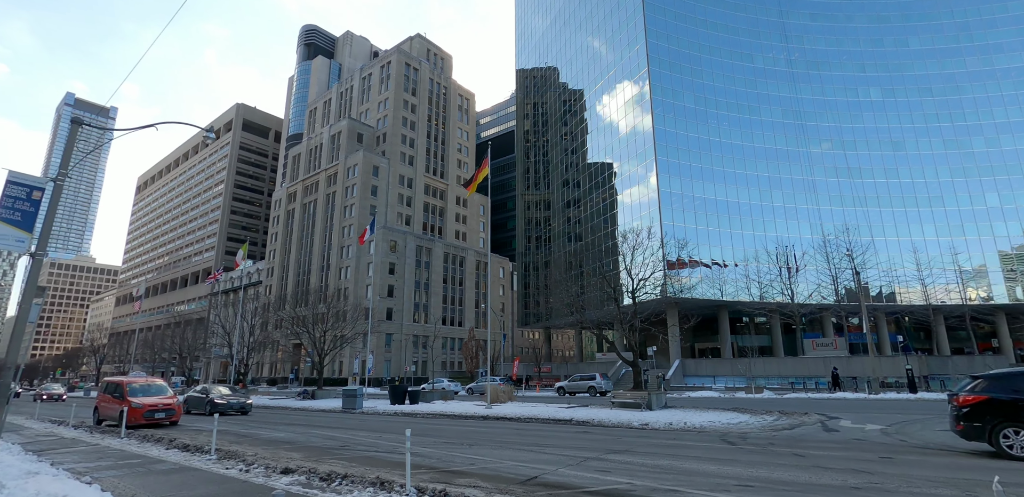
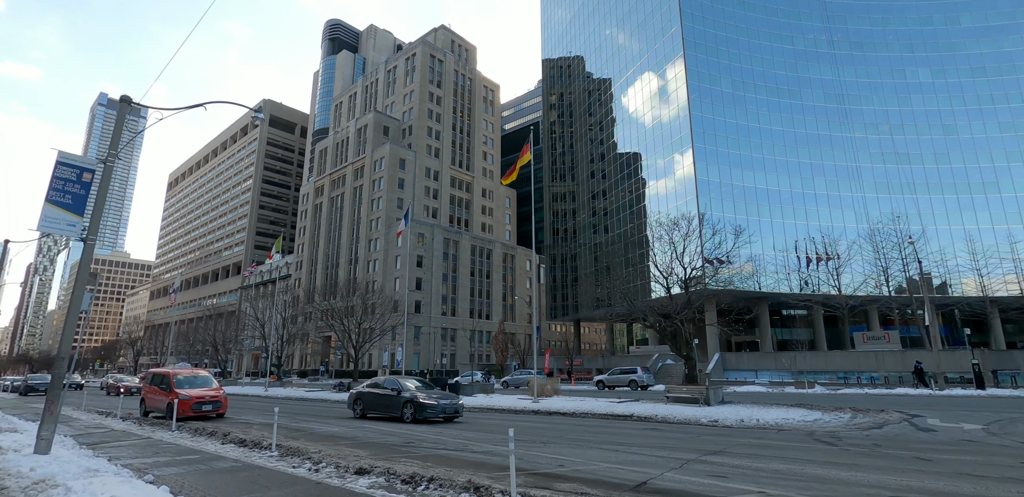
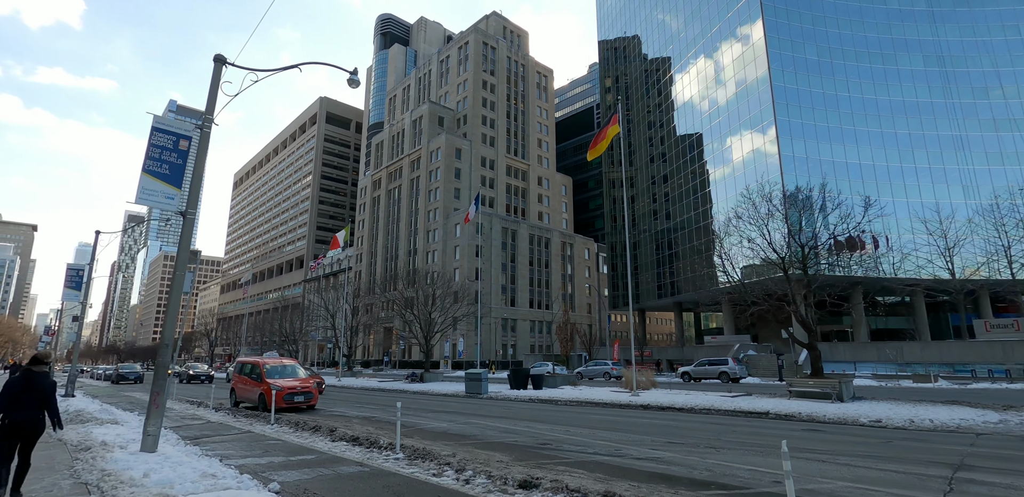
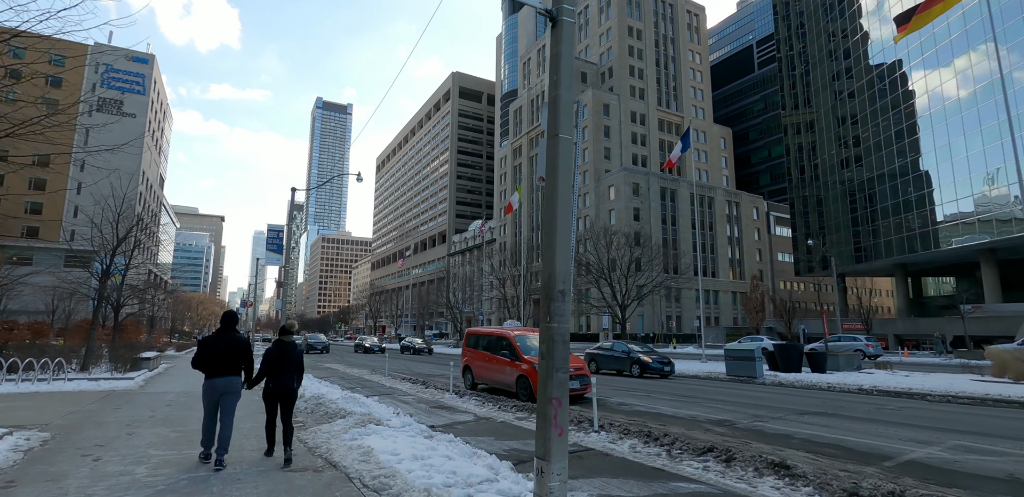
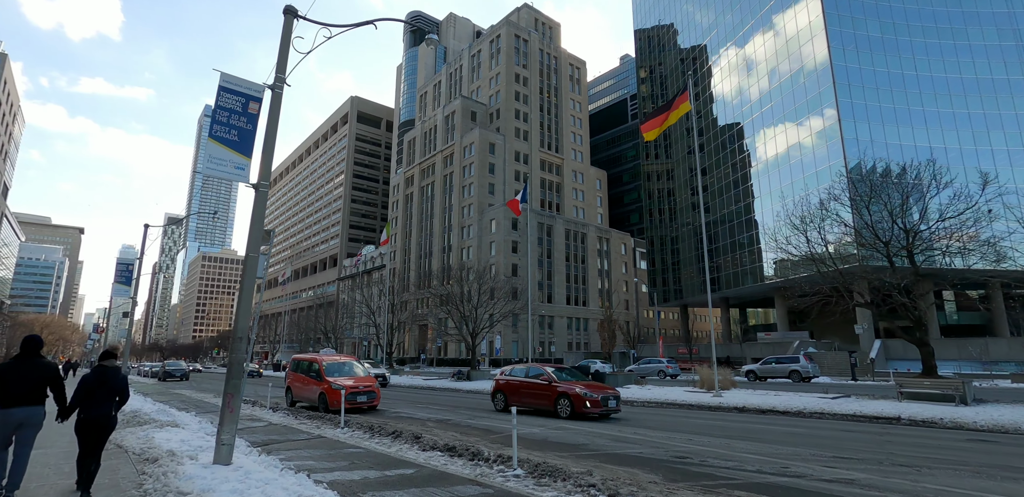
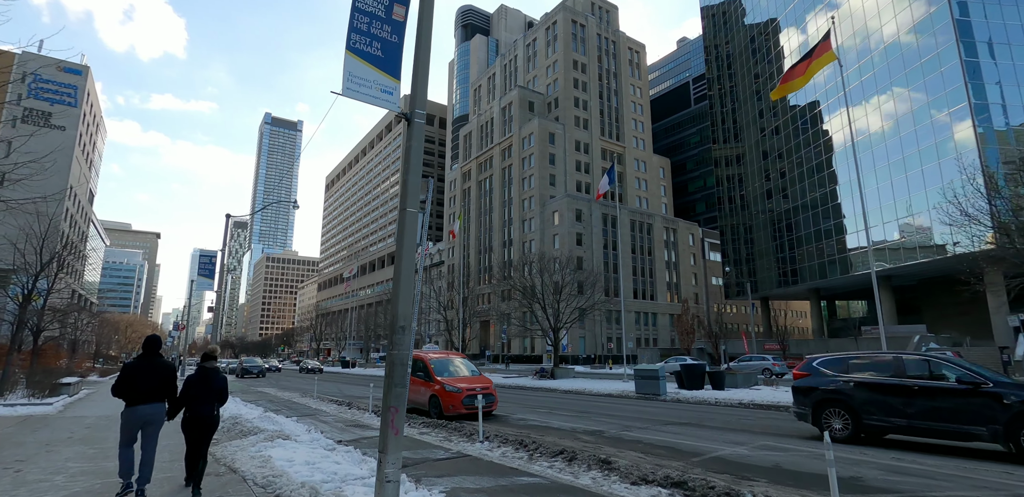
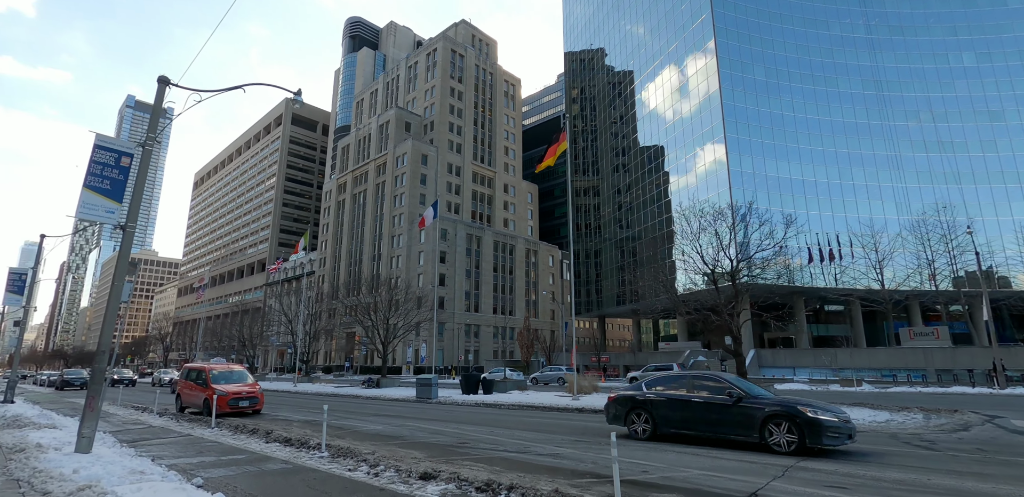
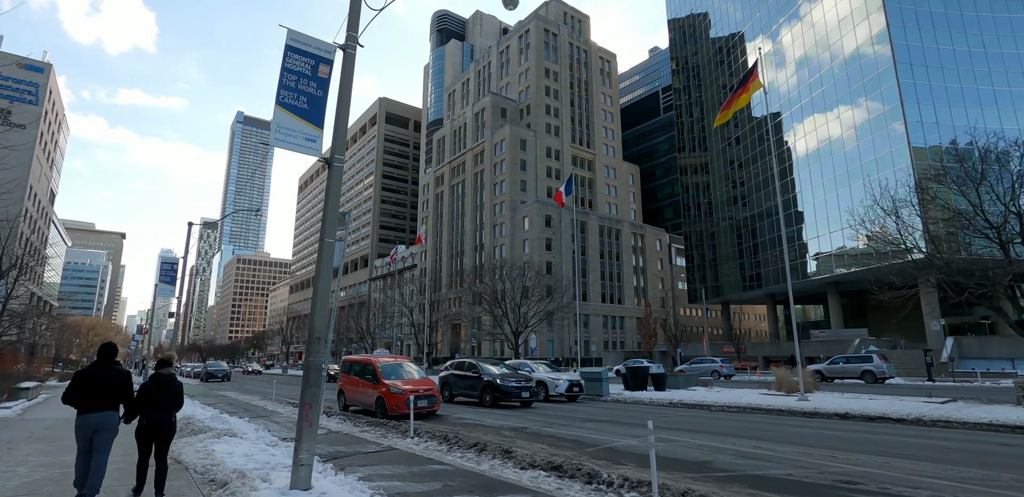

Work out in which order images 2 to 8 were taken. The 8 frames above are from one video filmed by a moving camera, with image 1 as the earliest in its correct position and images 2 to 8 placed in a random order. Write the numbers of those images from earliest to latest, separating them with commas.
2, 7, 3, 5, 8, 6, 4
